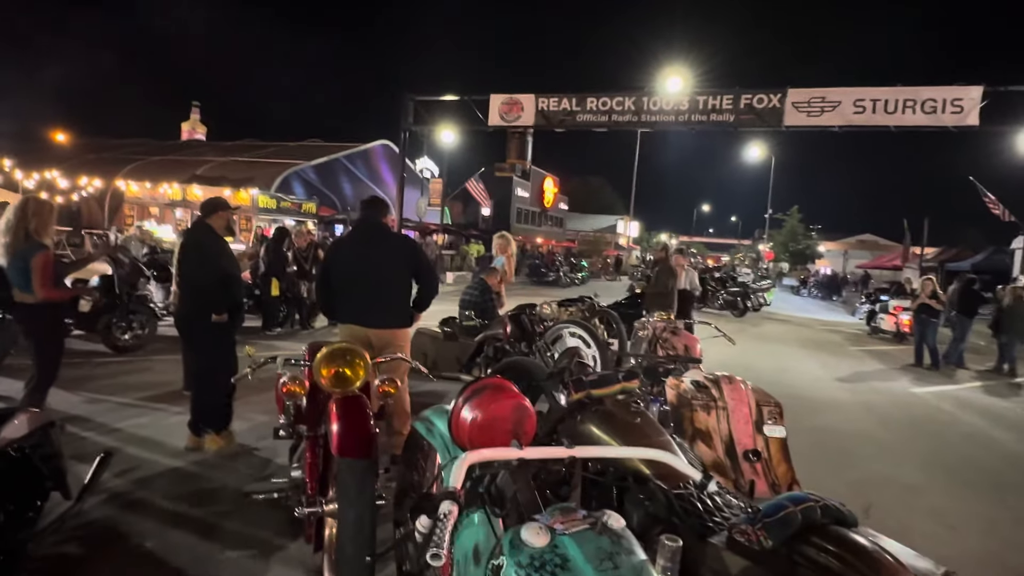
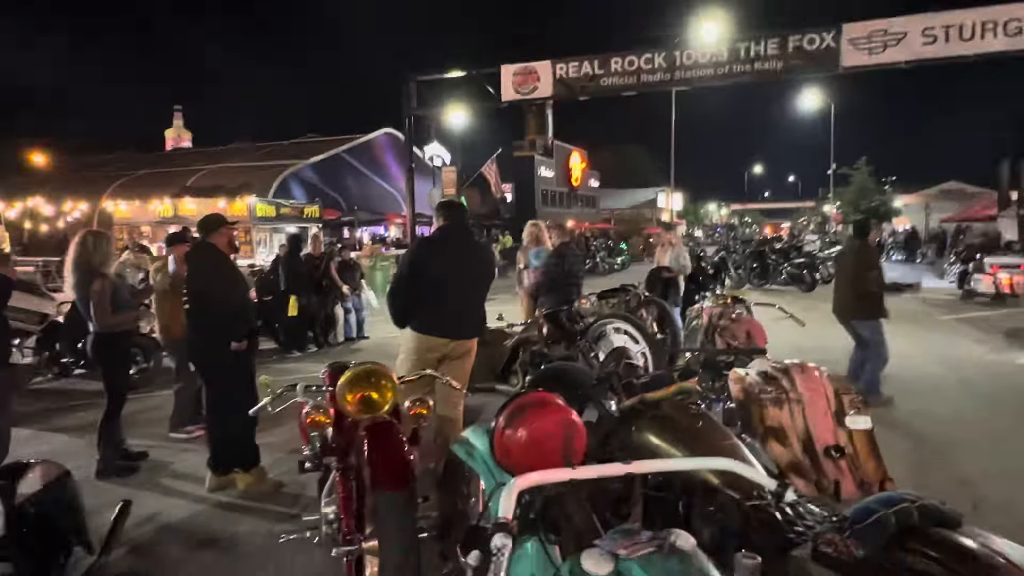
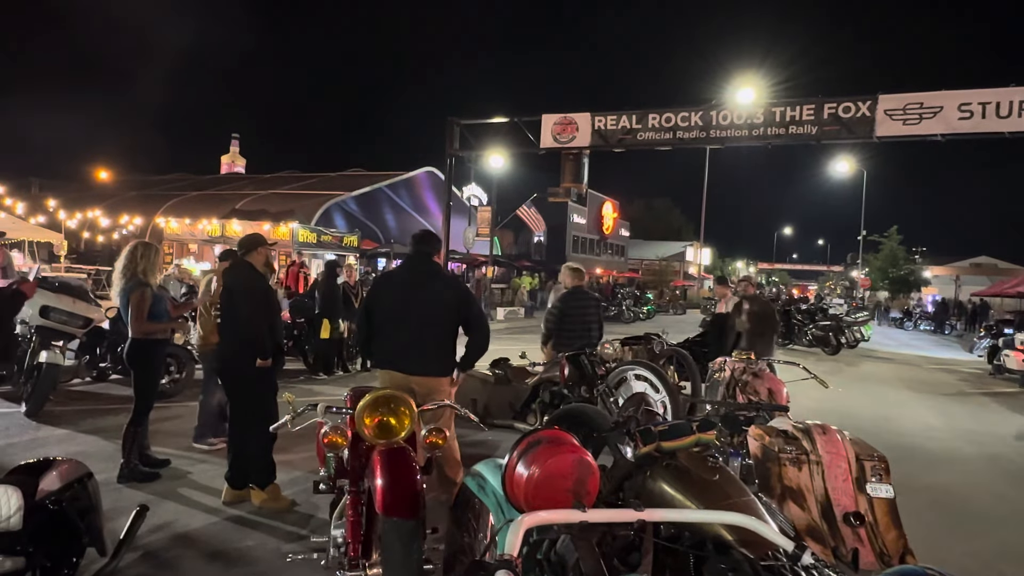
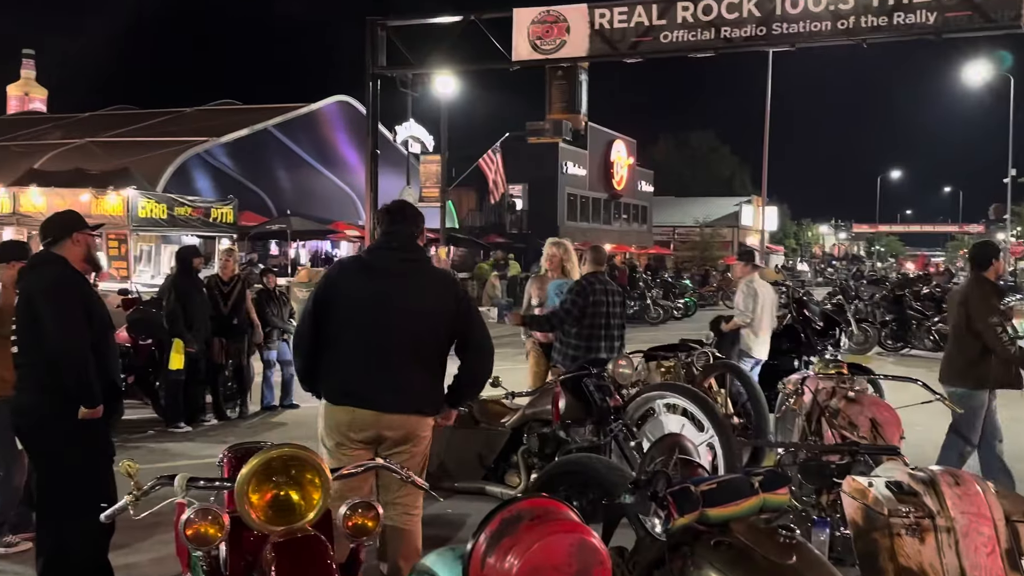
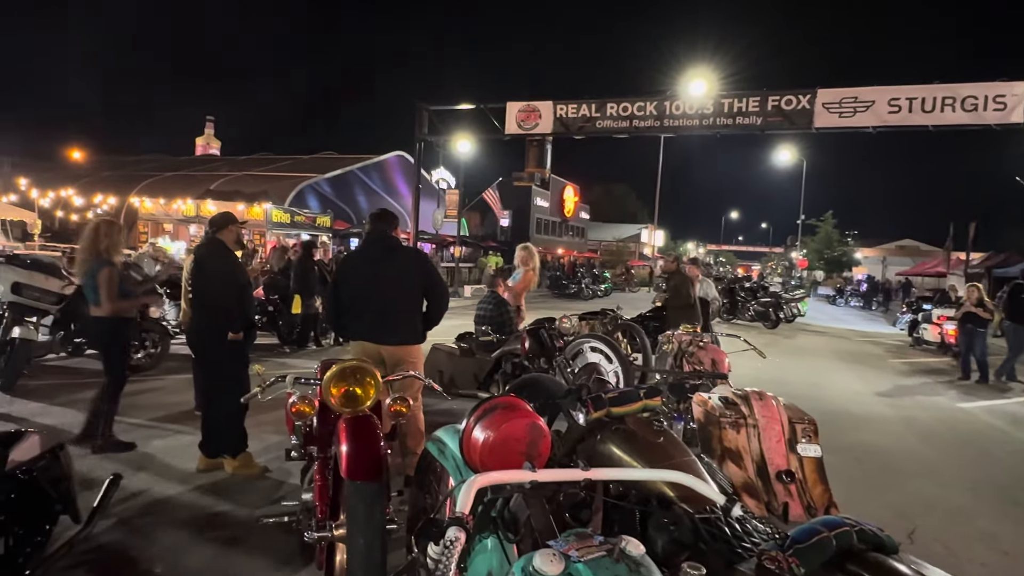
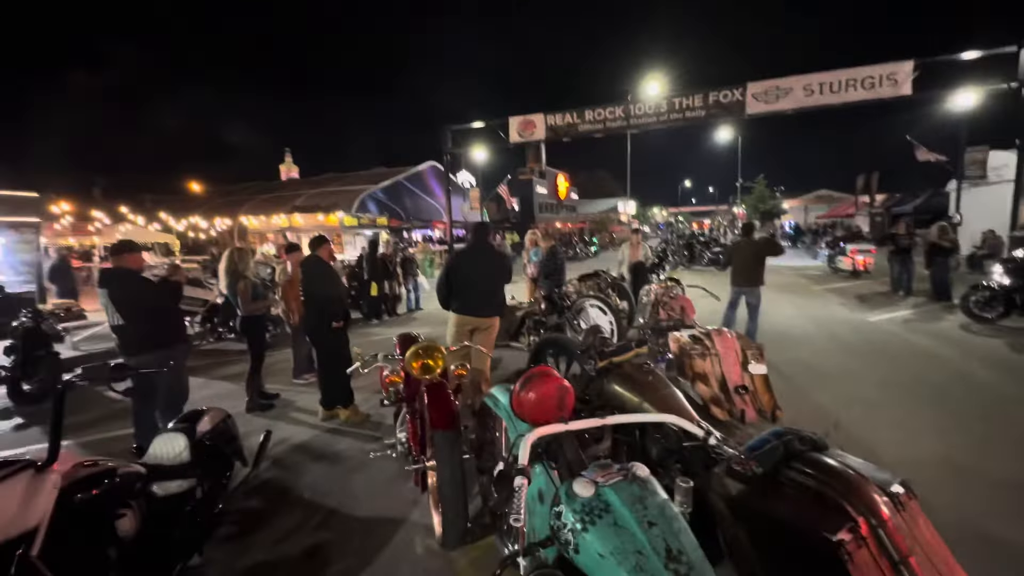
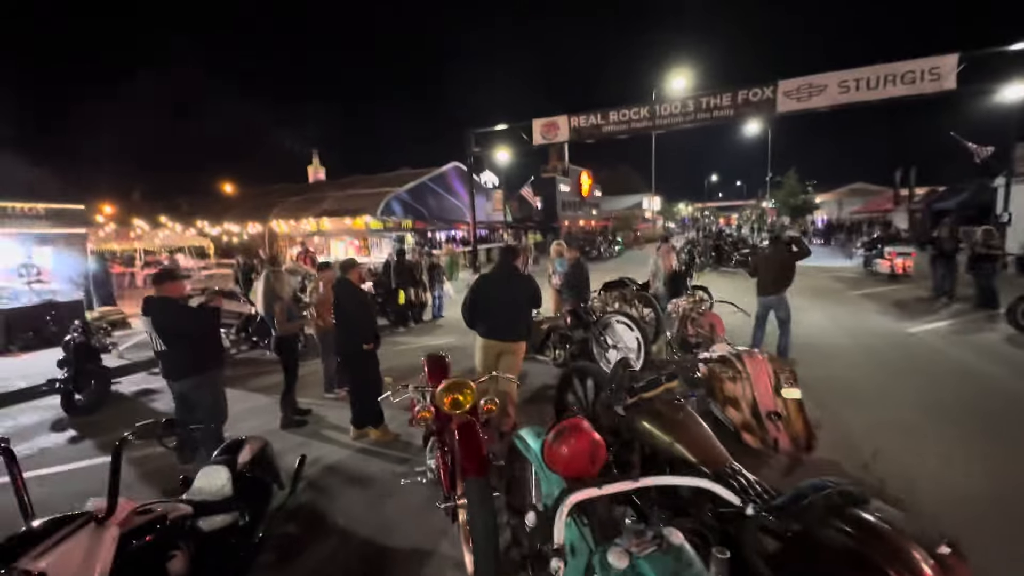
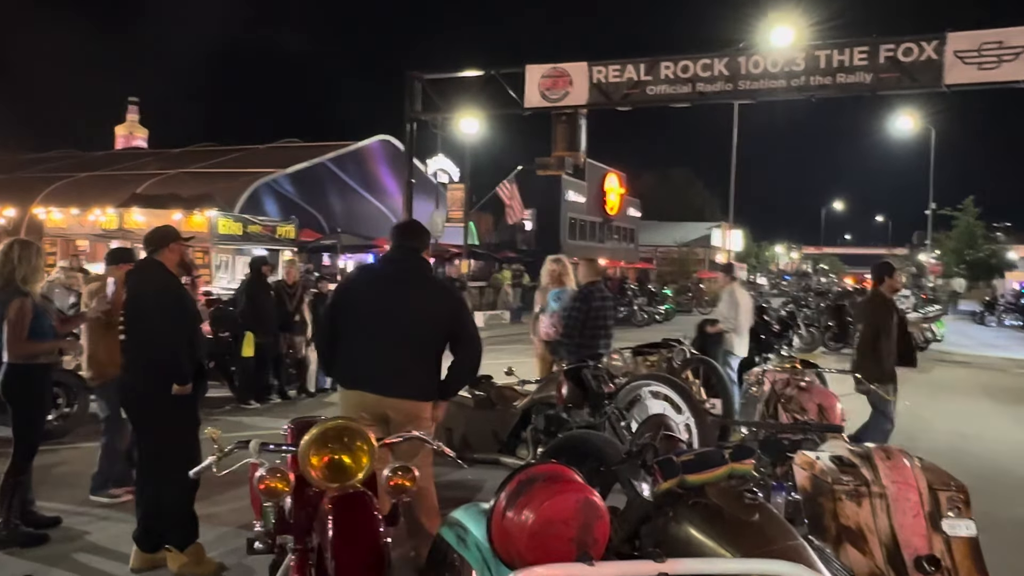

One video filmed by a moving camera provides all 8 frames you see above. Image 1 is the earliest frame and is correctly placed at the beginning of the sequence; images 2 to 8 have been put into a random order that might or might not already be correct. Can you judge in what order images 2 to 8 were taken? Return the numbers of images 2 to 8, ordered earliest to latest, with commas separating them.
5, 3, 8, 4, 2, 6, 7
